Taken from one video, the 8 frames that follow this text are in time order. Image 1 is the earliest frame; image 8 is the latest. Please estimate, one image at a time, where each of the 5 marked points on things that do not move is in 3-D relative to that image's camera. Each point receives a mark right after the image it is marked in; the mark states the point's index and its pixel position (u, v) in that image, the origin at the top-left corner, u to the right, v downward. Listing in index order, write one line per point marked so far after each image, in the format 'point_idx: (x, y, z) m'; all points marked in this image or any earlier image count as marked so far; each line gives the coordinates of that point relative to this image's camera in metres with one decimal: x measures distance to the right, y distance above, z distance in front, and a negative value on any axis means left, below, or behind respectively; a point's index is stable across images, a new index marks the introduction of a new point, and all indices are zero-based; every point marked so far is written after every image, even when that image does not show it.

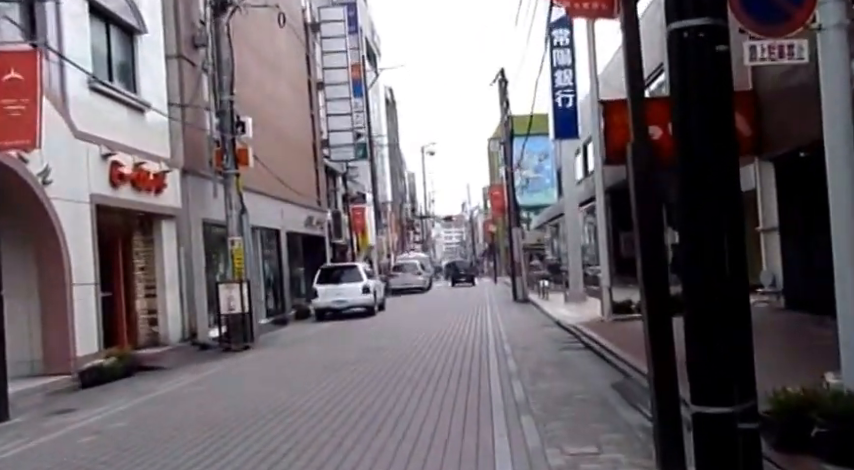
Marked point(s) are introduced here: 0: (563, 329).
0: (+3.2, -2.3, +19.2) m
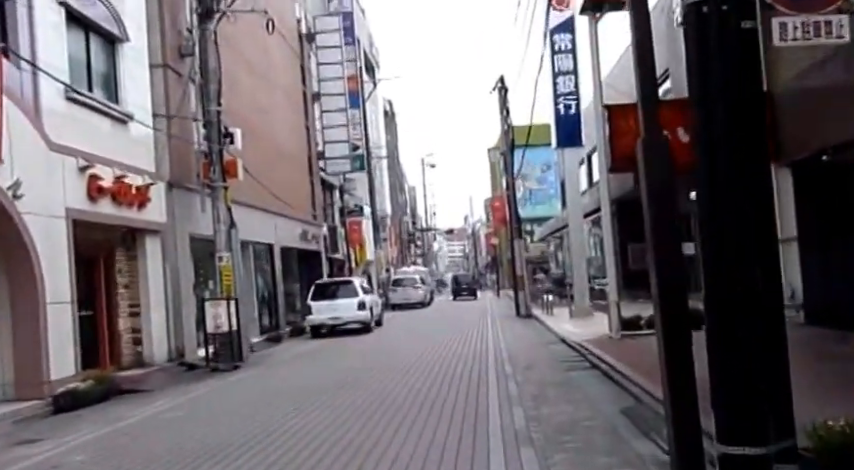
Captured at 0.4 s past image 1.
0: (+3.2, -2.5, +18.3) m
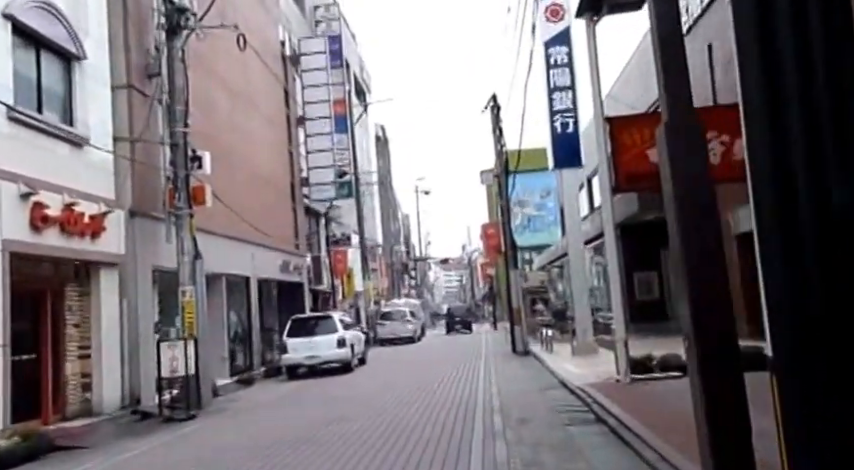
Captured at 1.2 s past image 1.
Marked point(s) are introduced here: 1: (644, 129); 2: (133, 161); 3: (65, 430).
0: (+2.9, -3.2, +16.6) m
1: (+4.1, +2.0, +15.4) m
2: (-6.3, +1.6, +17.3) m
3: (-6.1, -3.3, +13.9) m
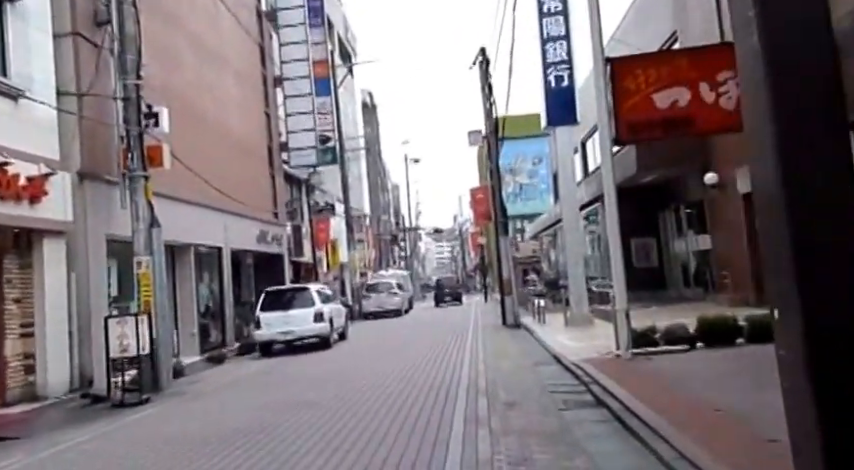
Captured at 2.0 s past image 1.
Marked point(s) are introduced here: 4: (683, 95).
0: (+2.5, -2.5, +15.1) m
1: (+3.7, +2.7, +13.7) m
2: (-6.6, +2.2, +15.6) m
3: (-6.5, -2.8, +12.4) m
4: (+4.3, +2.3, +13.5) m
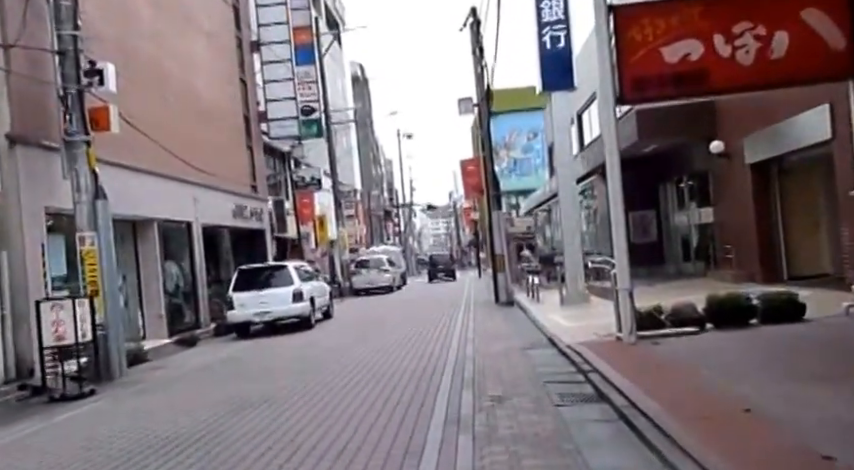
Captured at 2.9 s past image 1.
0: (+2.2, -2.0, +13.6) m
1: (+3.4, +3.2, +12.1) m
2: (-7.0, +2.7, +13.9) m
3: (-6.8, -2.4, +10.8) m
4: (+3.9, +2.7, +11.9) m
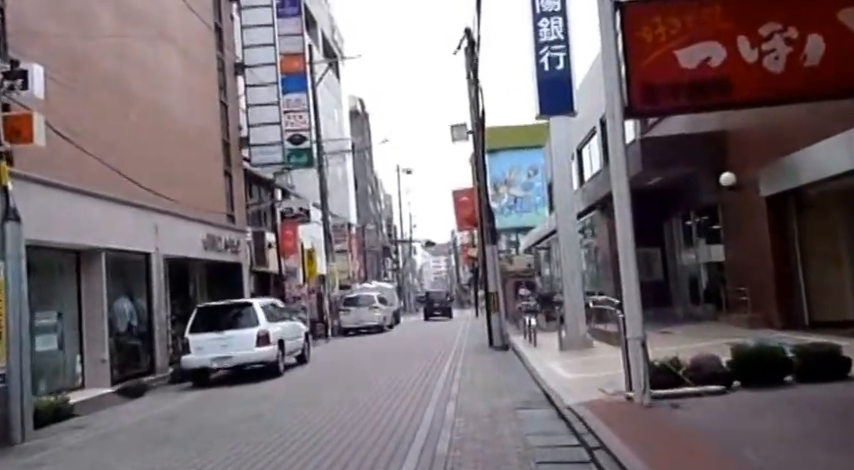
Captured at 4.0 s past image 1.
0: (+1.8, -2.5, +11.4) m
1: (+3.0, +2.7, +10.0) m
2: (-7.3, +2.3, +11.9) m
3: (-7.2, -2.7, +8.6) m
4: (+3.6, +2.3, +9.8) m
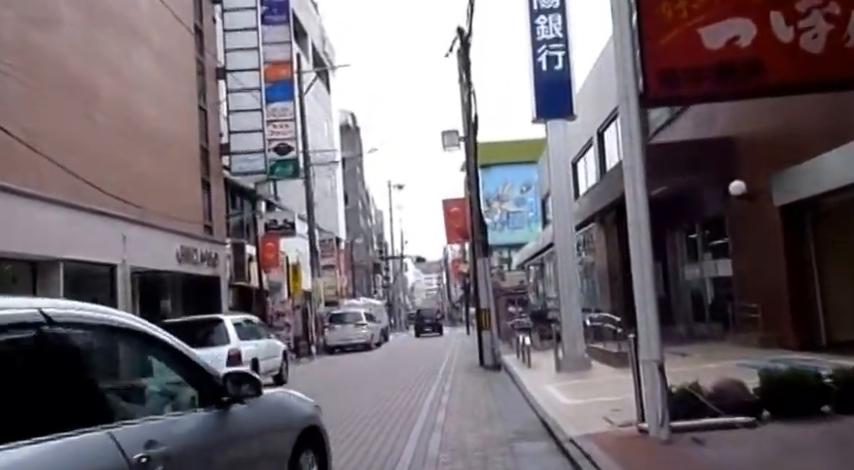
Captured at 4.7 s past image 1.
0: (+1.6, -2.6, +9.9) m
1: (+2.9, +2.6, +8.7) m
2: (-7.5, +2.2, +10.5) m
3: (-7.3, -2.7, +7.1) m
4: (+3.4, +2.2, +8.5) m
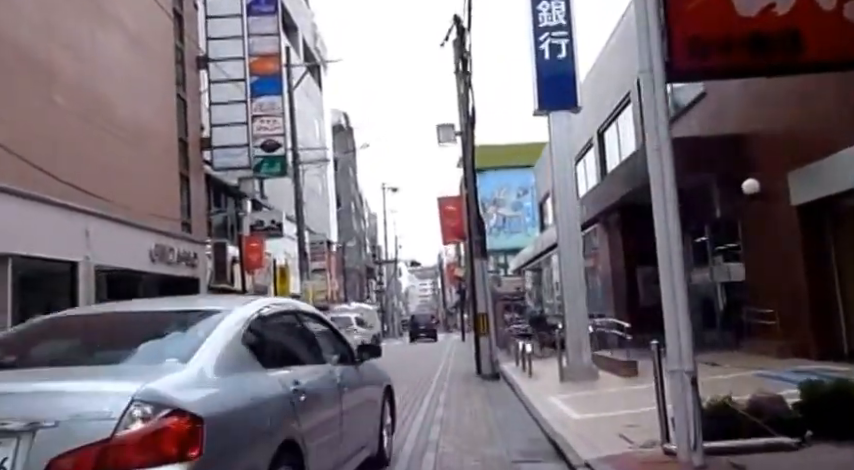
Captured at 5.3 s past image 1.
0: (+1.5, -2.4, +8.4) m
1: (+2.8, +2.8, +7.3) m
2: (-7.6, +2.4, +9.0) m
3: (-7.5, -2.5, +5.5) m
4: (+3.3, +2.3, +7.0) m
